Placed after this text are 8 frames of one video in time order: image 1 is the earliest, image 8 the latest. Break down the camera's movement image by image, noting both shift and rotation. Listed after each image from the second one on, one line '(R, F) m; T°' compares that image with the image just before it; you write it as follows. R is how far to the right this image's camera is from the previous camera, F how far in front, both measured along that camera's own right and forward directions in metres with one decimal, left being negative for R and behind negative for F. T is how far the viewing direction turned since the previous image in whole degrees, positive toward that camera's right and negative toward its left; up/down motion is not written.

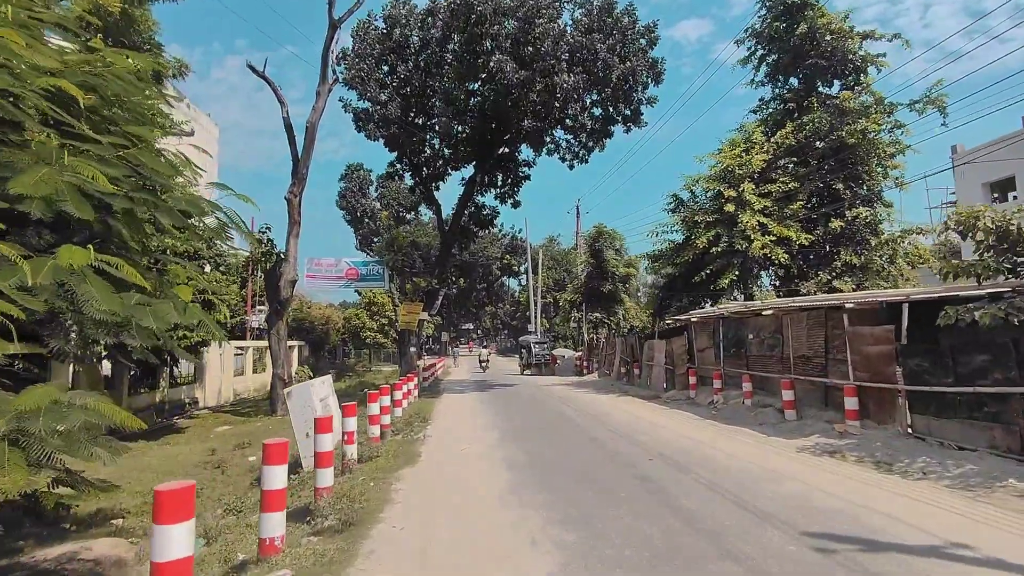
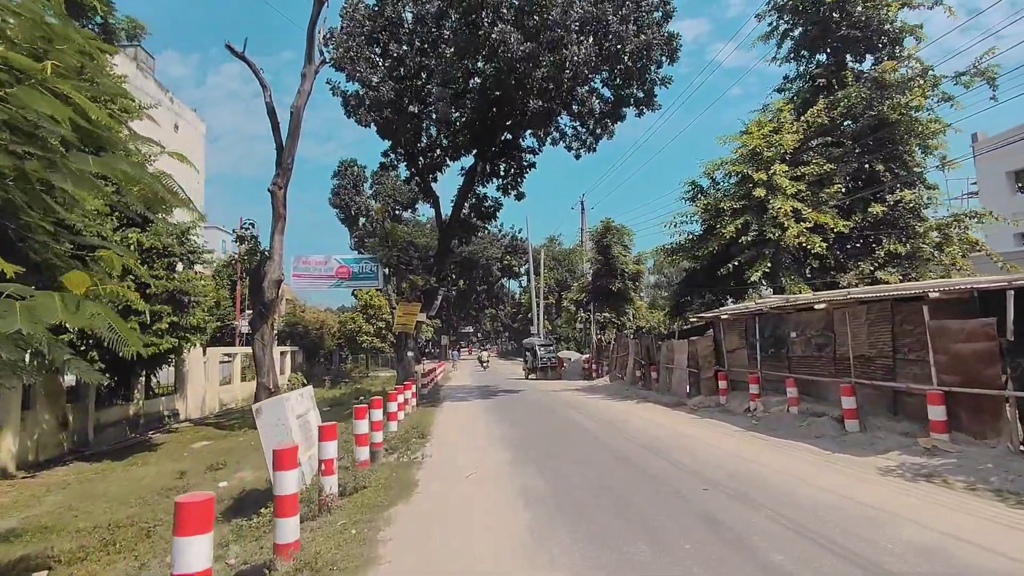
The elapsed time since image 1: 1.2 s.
(-0.2, +1.7) m; 0°
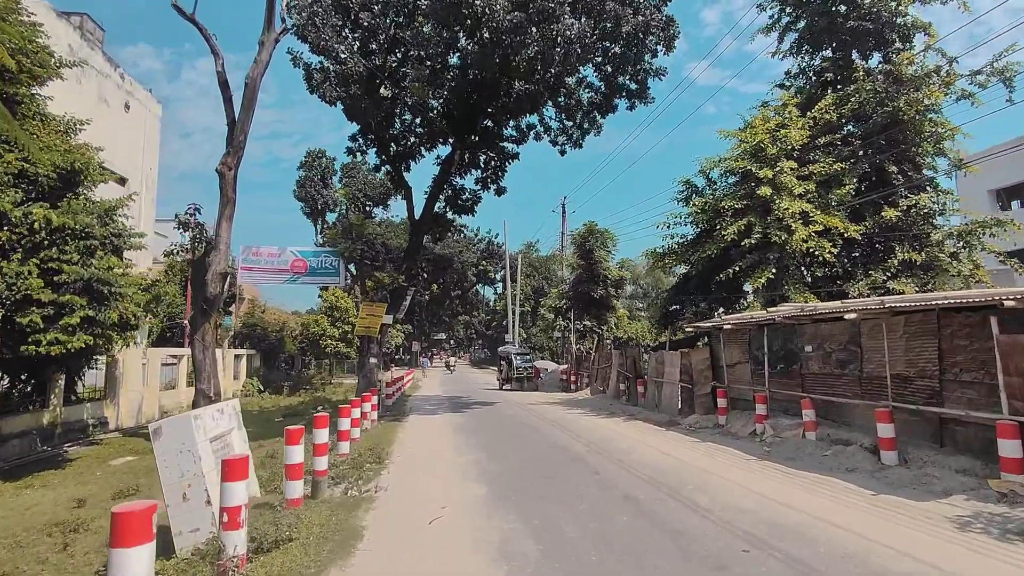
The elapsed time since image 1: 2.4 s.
(-0.1, +1.7) m; +3°
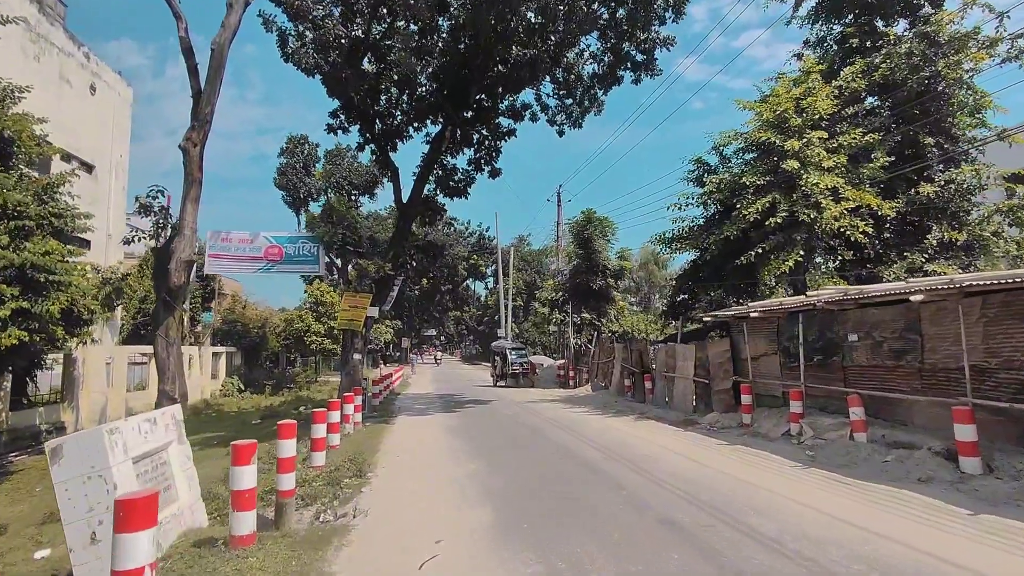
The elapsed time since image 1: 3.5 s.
(-0.2, +1.5) m; +1°
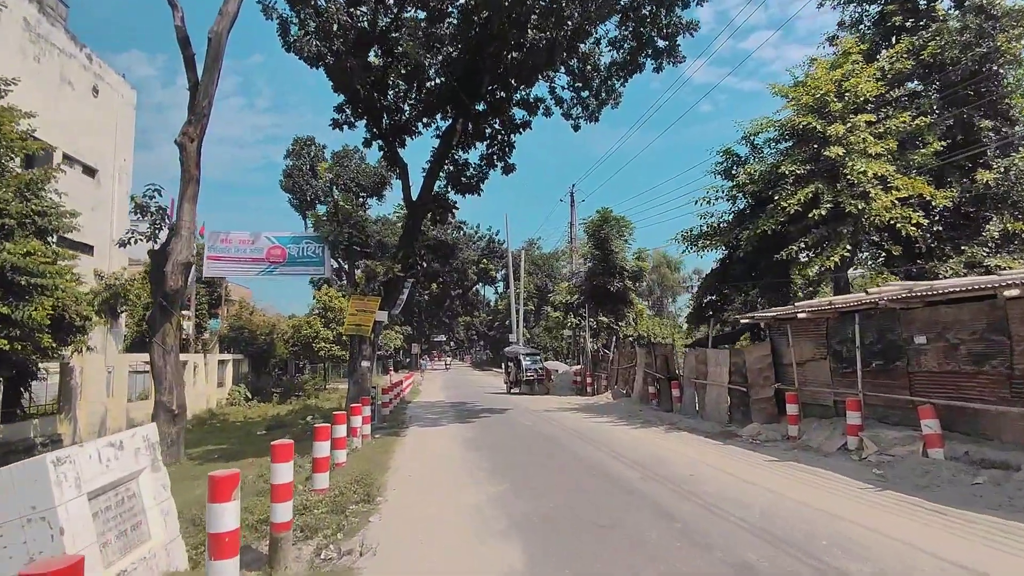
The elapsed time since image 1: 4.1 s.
(-0.2, +1.0) m; -1°
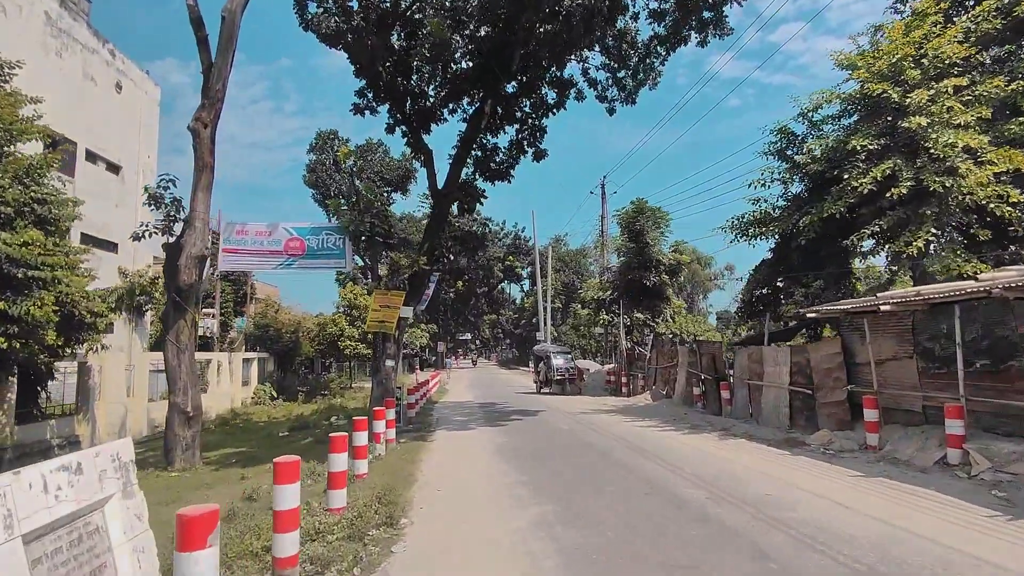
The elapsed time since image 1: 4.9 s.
(-0.2, +1.1) m; -3°
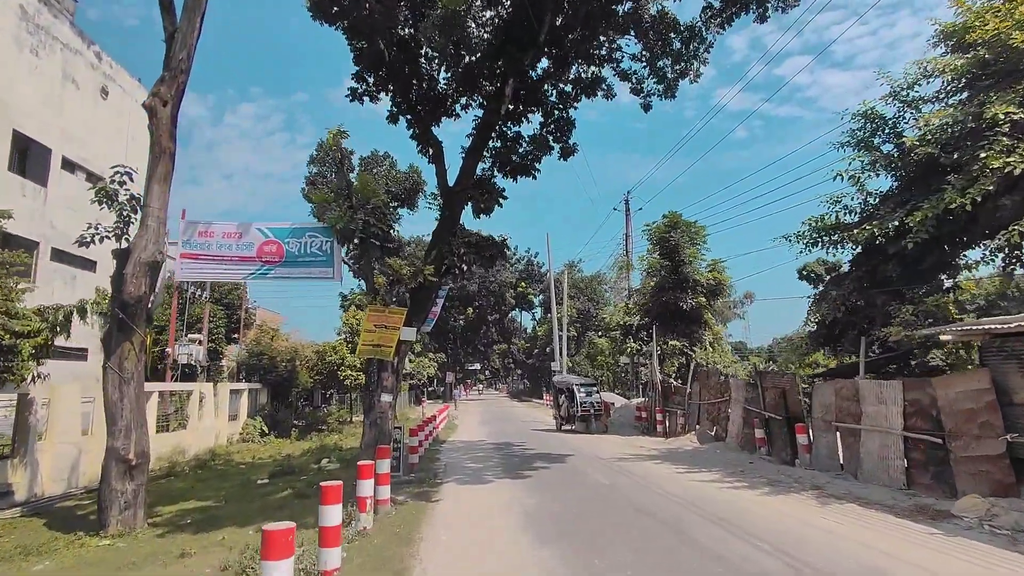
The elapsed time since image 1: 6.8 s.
(-0.3, +2.6) m; -1°
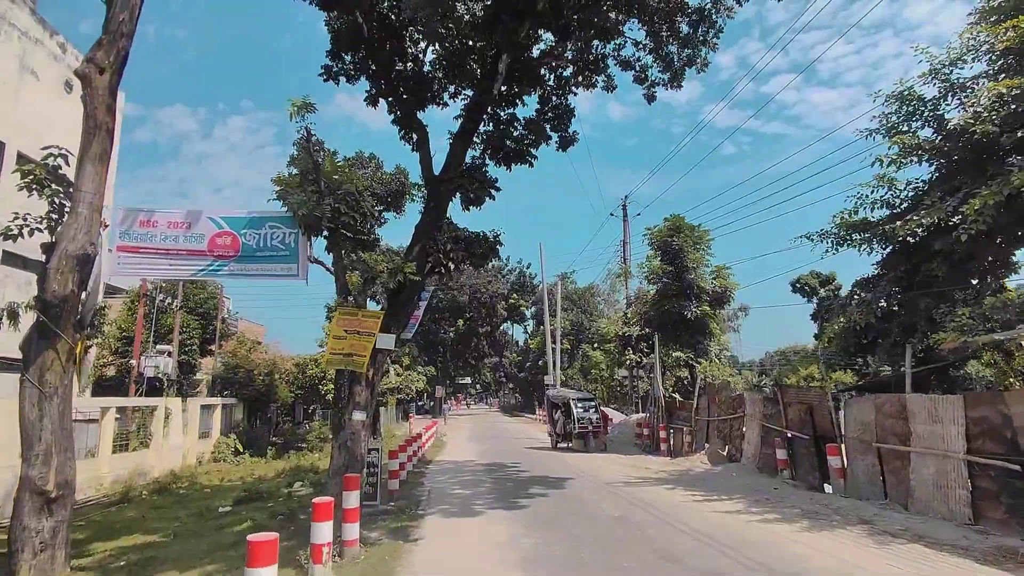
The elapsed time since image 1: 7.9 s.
(-0.1, +1.4) m; +1°
